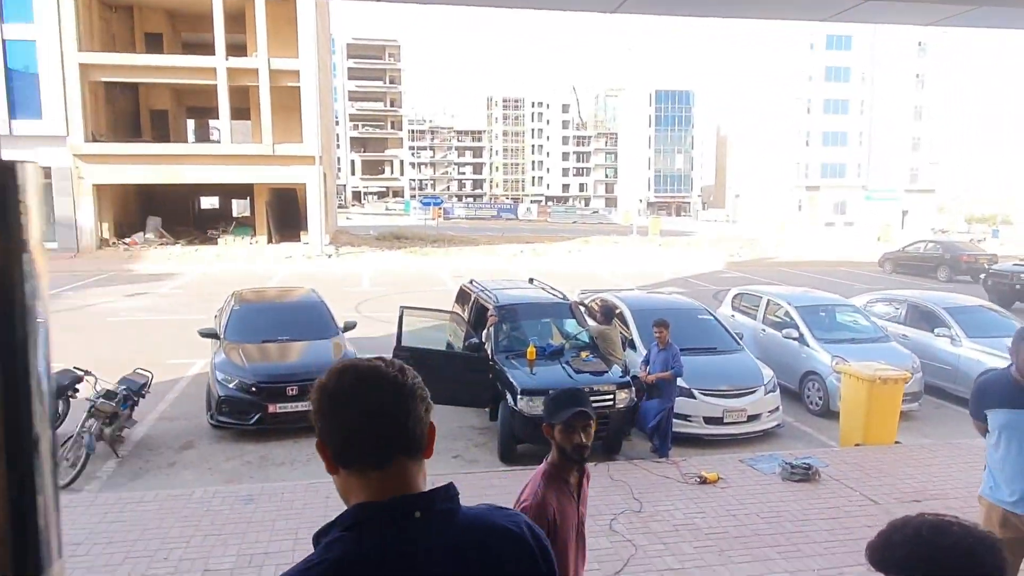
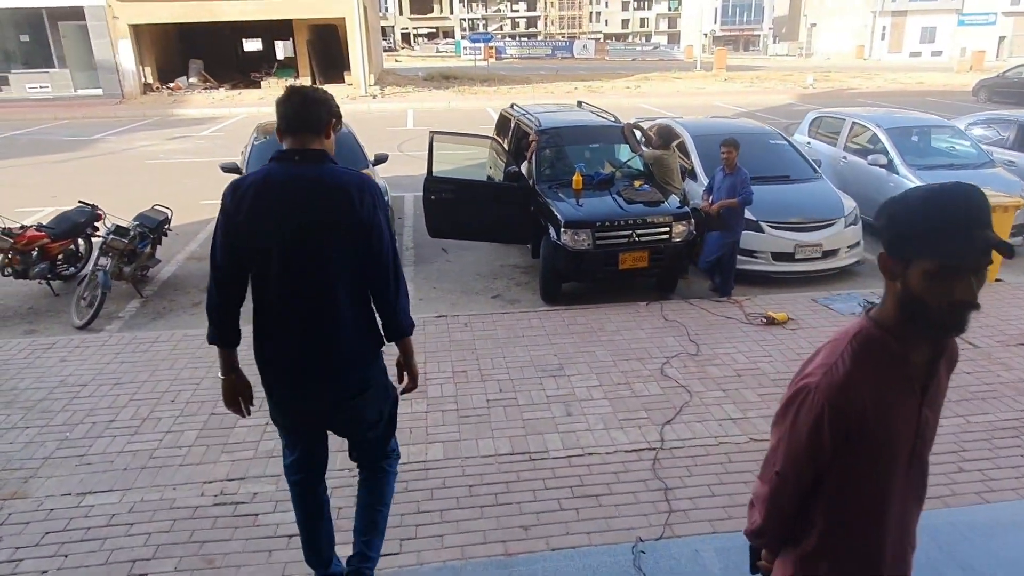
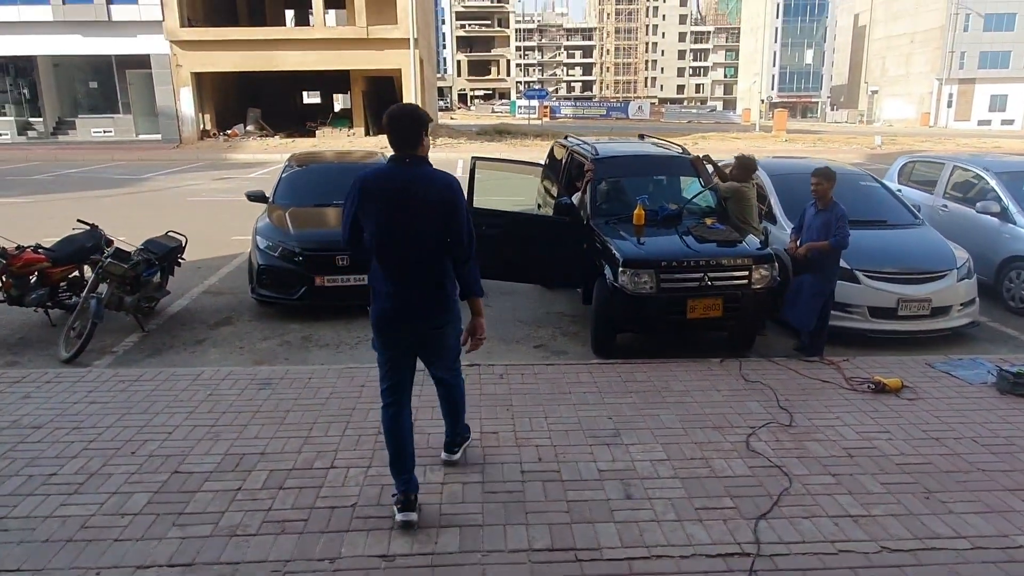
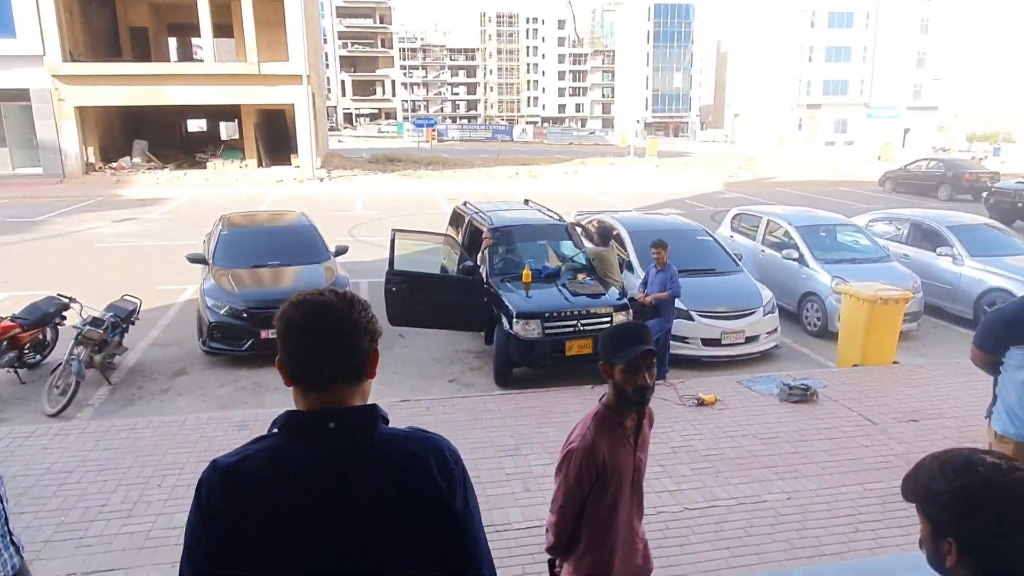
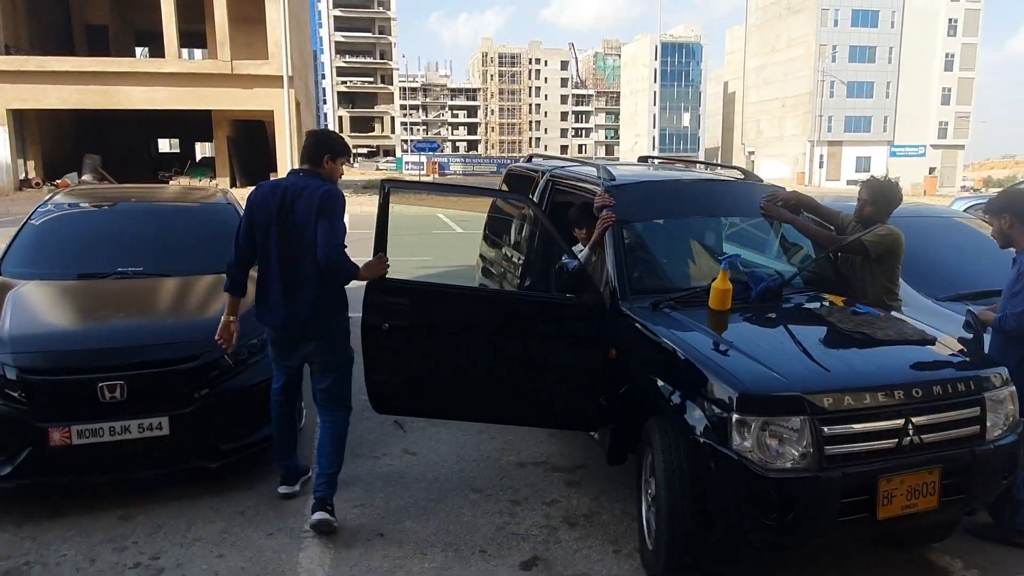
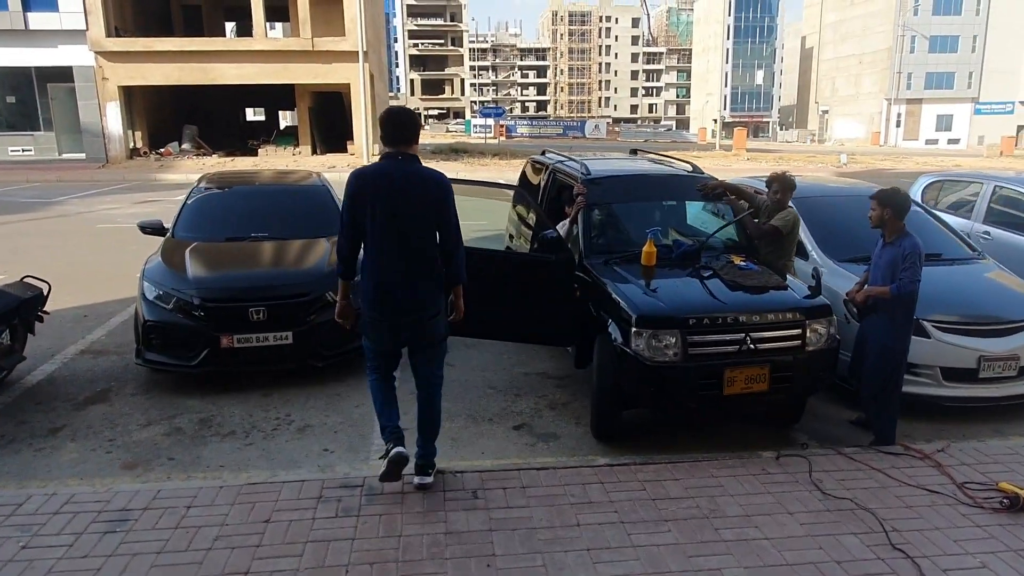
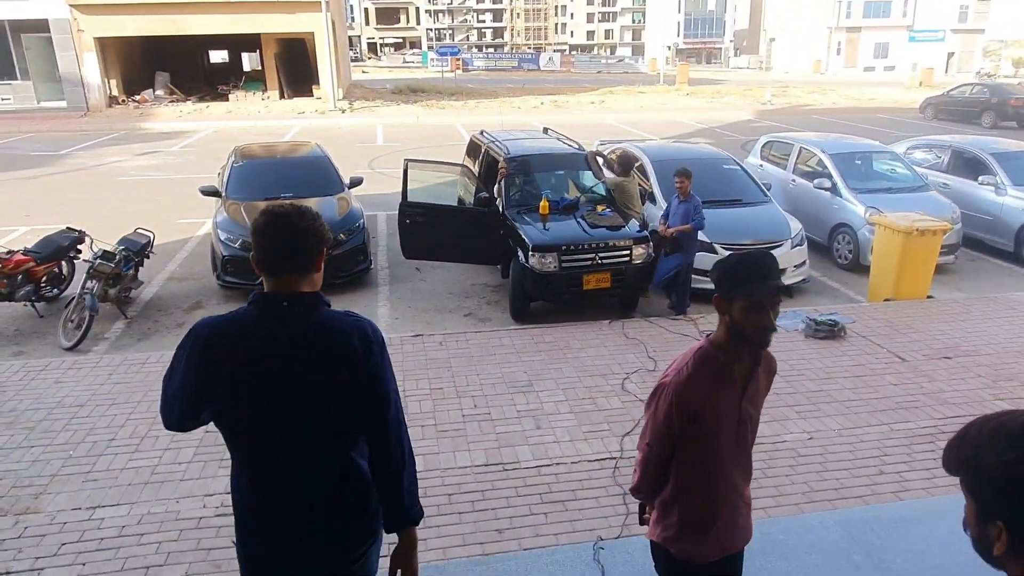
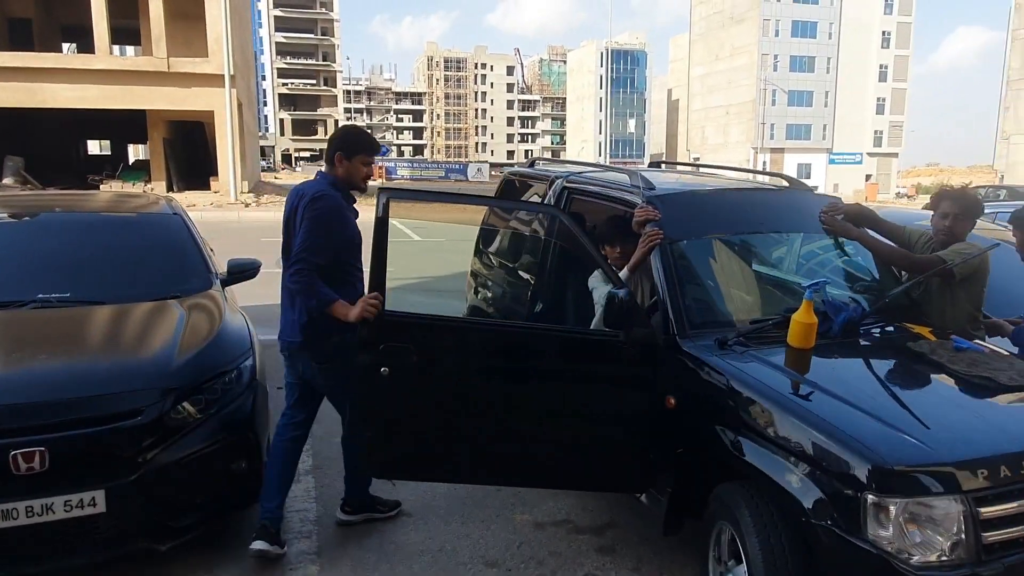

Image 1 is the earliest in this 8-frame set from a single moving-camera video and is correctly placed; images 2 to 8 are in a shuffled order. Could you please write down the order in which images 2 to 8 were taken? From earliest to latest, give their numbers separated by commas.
4, 7, 2, 3, 6, 5, 8
